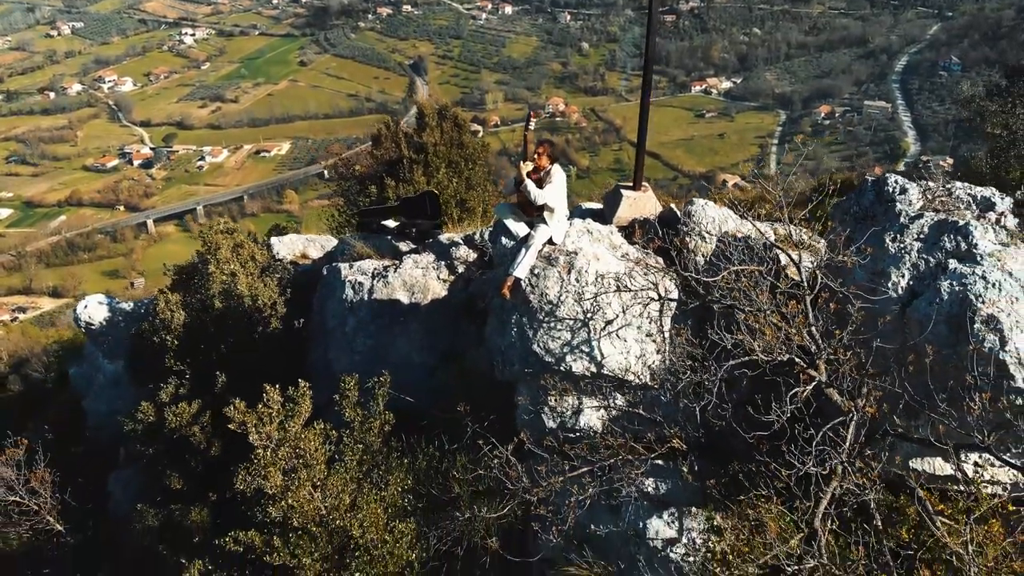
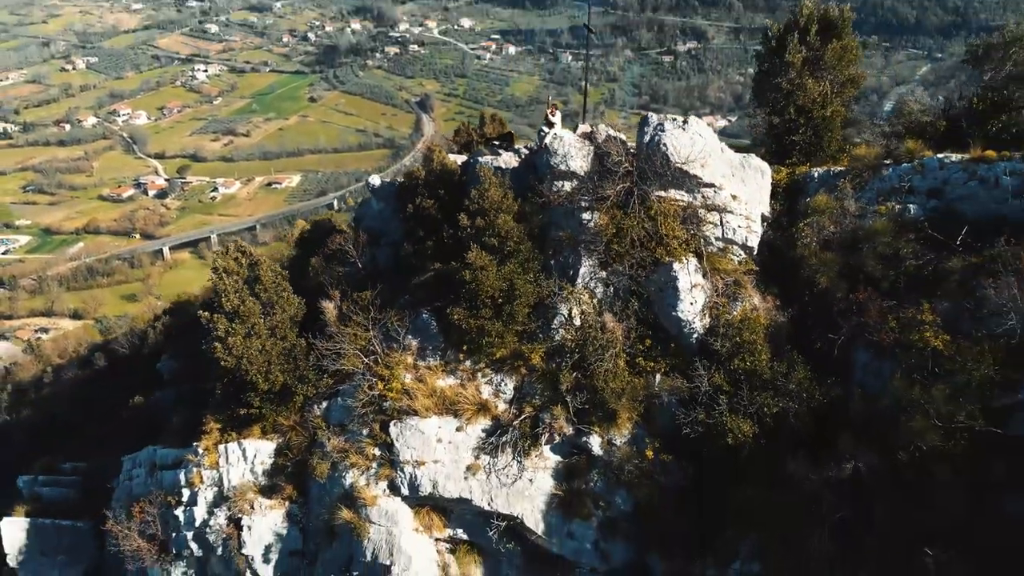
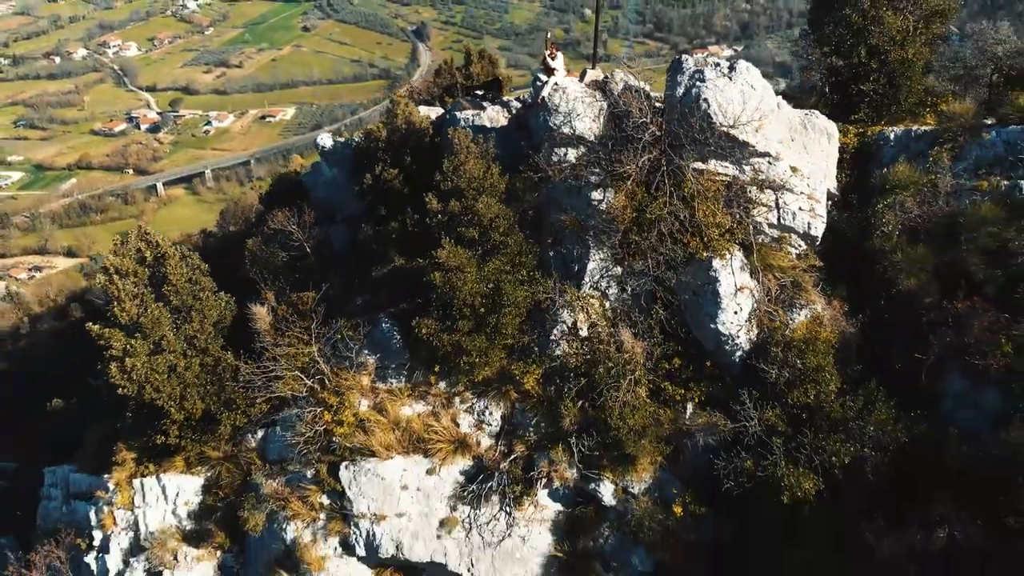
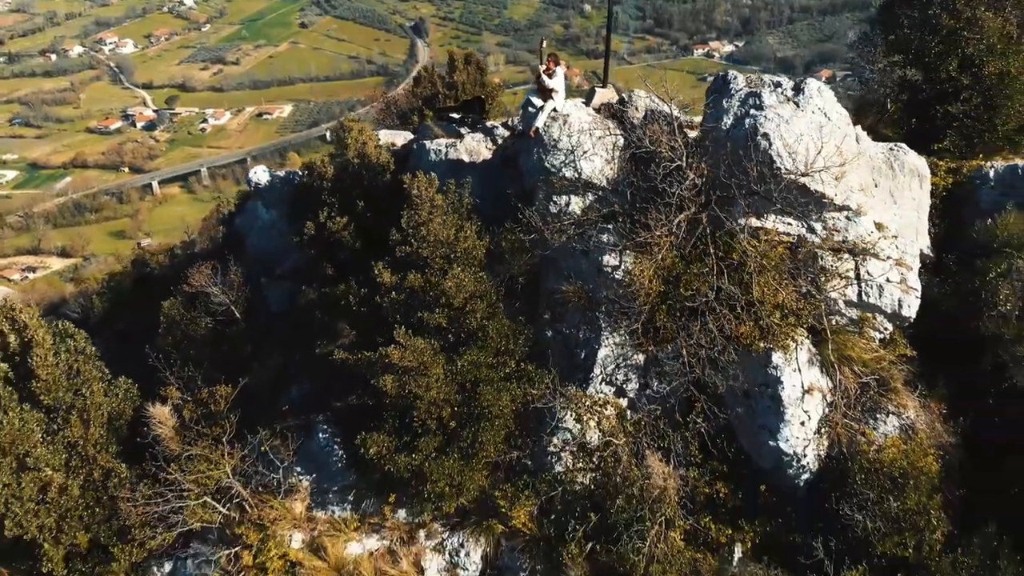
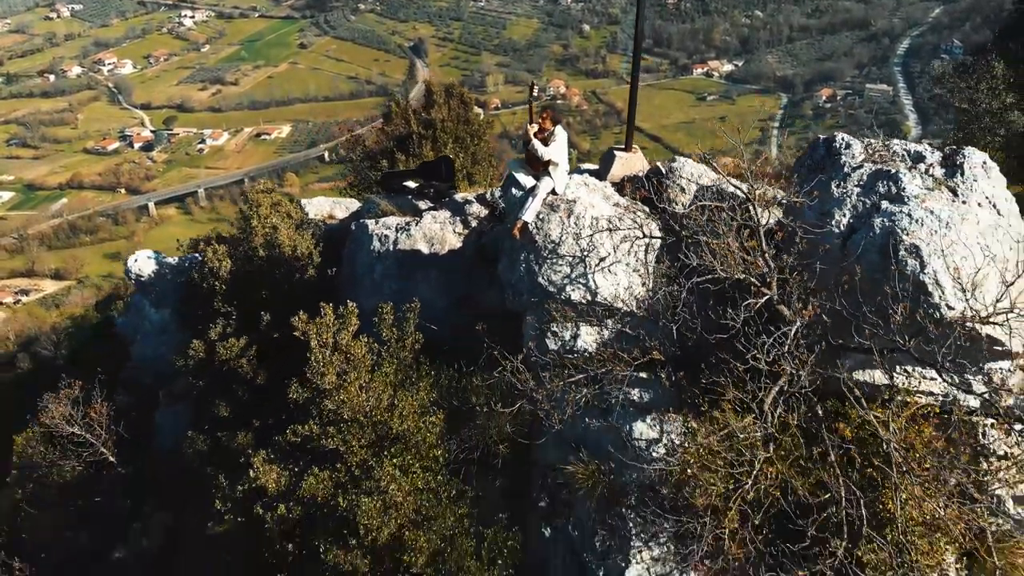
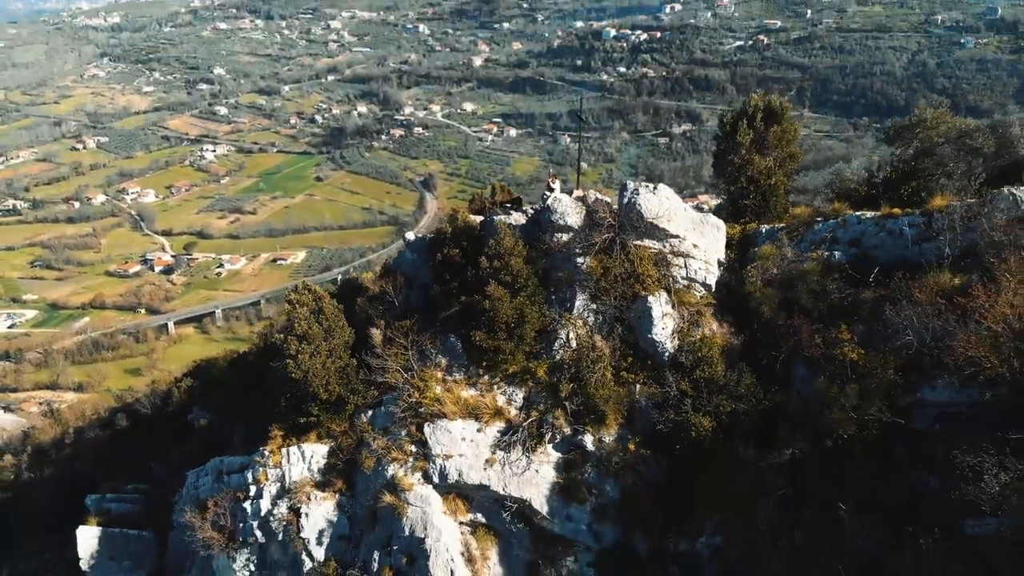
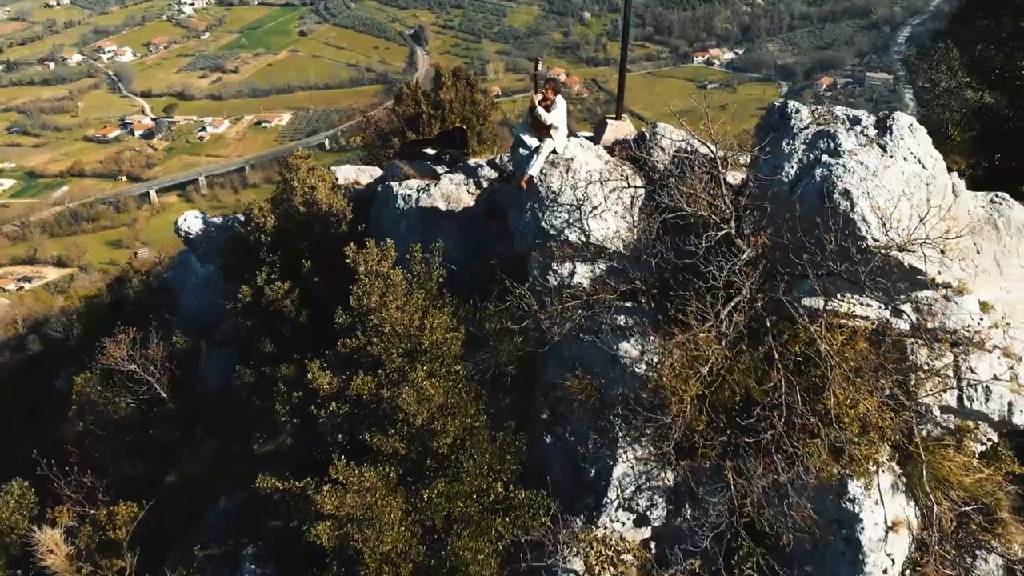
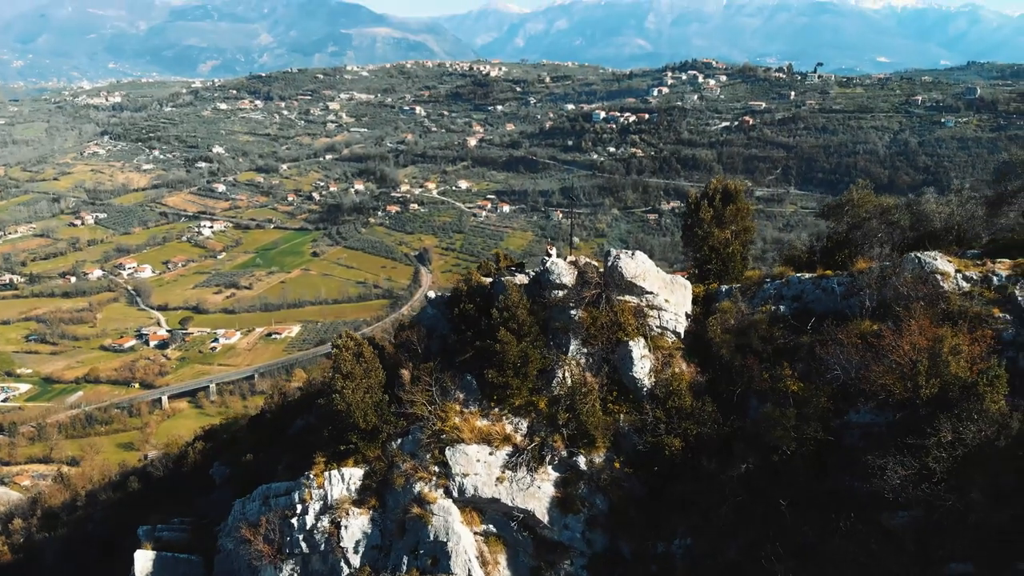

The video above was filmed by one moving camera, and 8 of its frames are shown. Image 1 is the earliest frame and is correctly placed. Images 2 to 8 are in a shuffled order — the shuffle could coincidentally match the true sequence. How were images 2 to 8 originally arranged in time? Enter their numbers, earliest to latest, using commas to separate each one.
5, 7, 4, 3, 2, 6, 8
